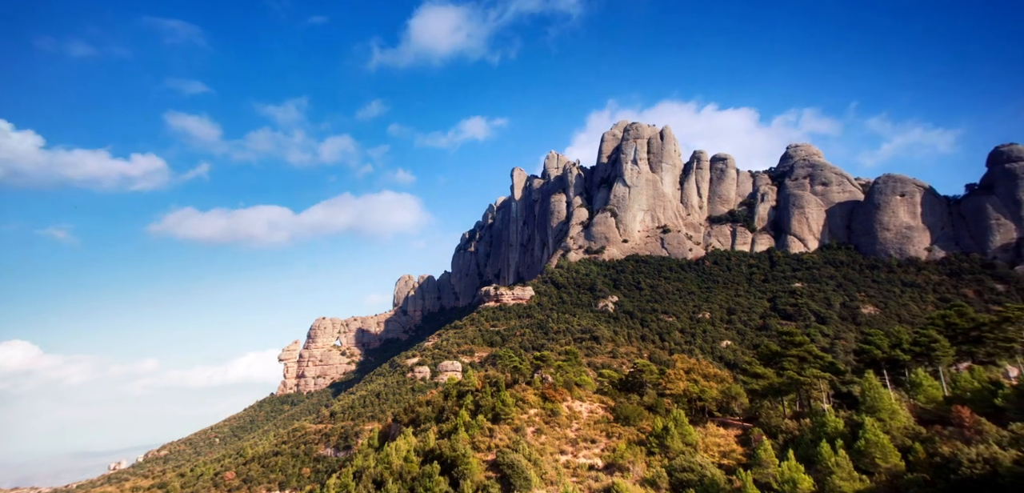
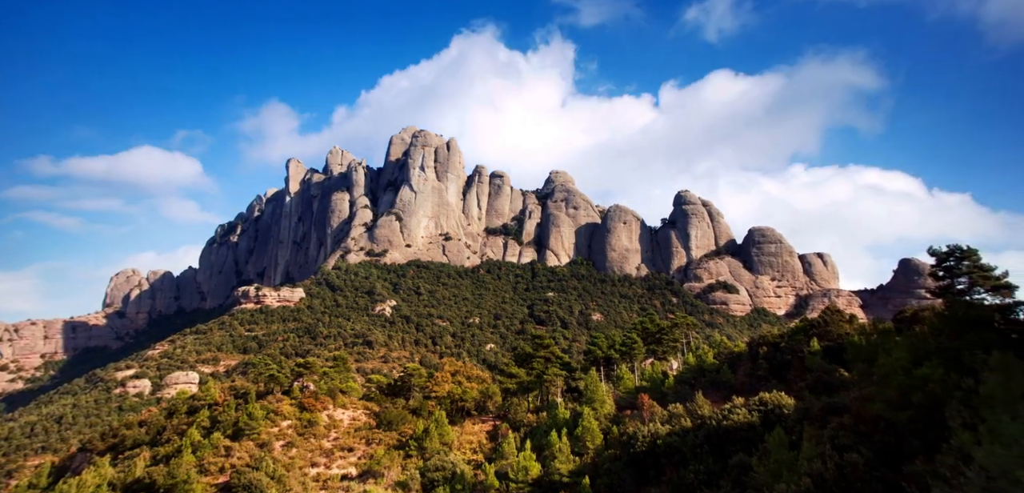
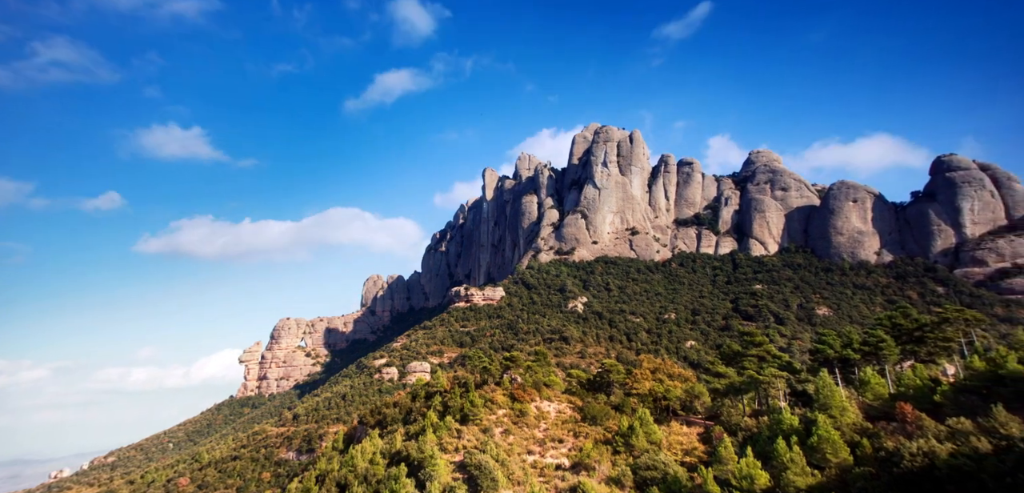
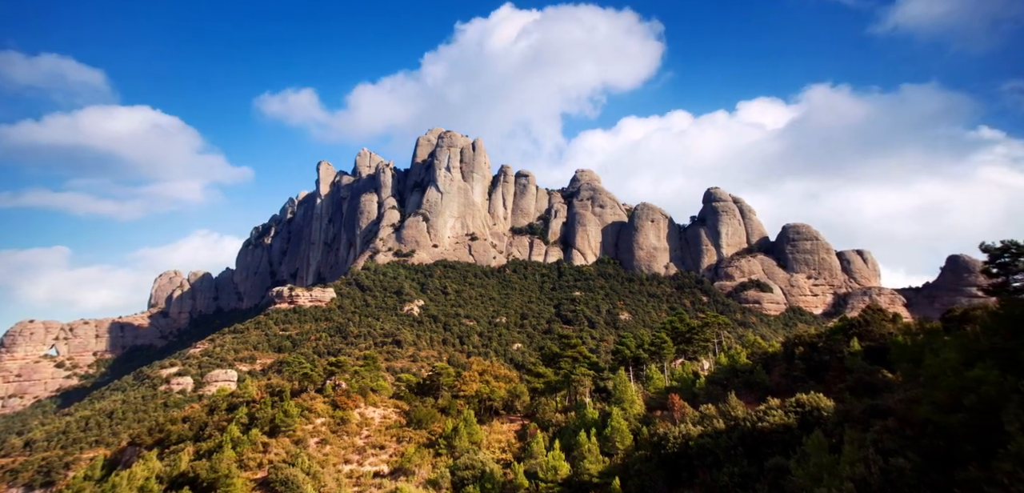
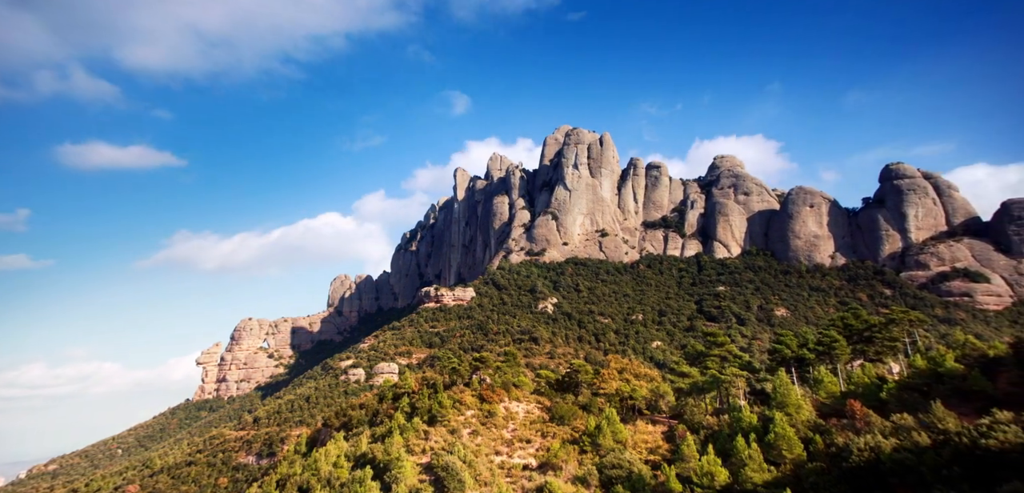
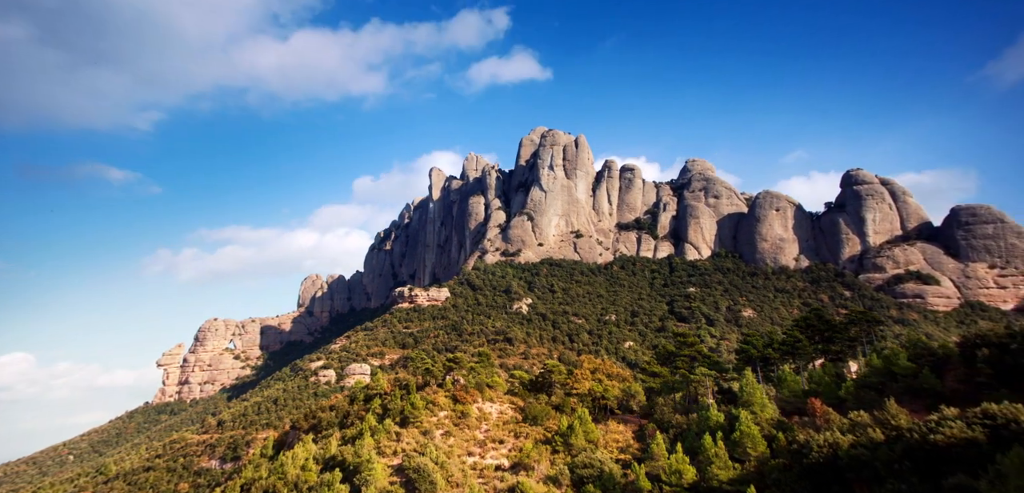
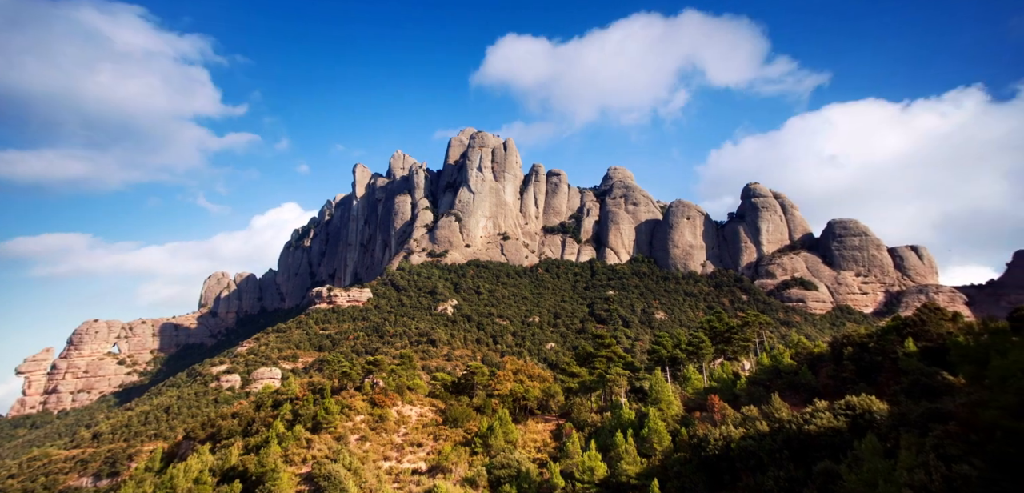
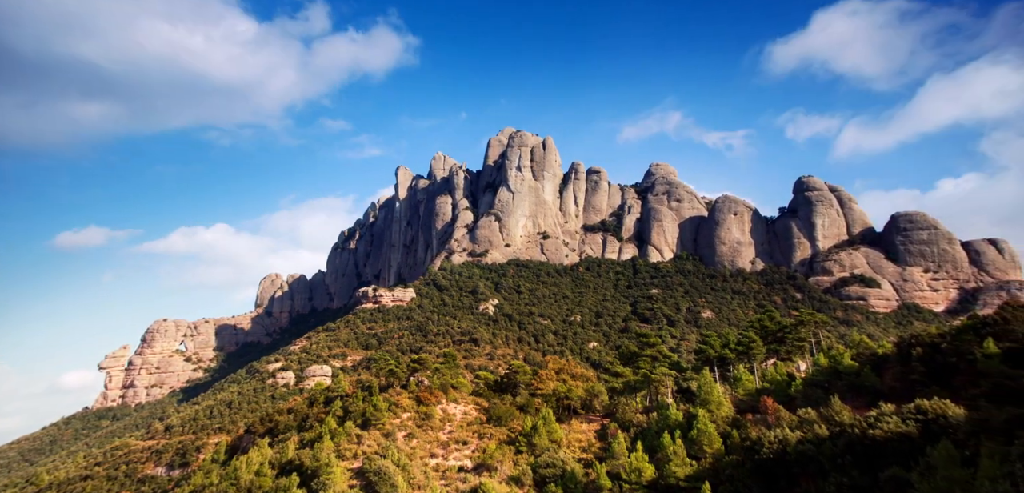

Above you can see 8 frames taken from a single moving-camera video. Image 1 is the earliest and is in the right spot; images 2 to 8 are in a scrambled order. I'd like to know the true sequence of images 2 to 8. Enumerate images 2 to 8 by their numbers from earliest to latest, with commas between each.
3, 5, 6, 8, 7, 4, 2
